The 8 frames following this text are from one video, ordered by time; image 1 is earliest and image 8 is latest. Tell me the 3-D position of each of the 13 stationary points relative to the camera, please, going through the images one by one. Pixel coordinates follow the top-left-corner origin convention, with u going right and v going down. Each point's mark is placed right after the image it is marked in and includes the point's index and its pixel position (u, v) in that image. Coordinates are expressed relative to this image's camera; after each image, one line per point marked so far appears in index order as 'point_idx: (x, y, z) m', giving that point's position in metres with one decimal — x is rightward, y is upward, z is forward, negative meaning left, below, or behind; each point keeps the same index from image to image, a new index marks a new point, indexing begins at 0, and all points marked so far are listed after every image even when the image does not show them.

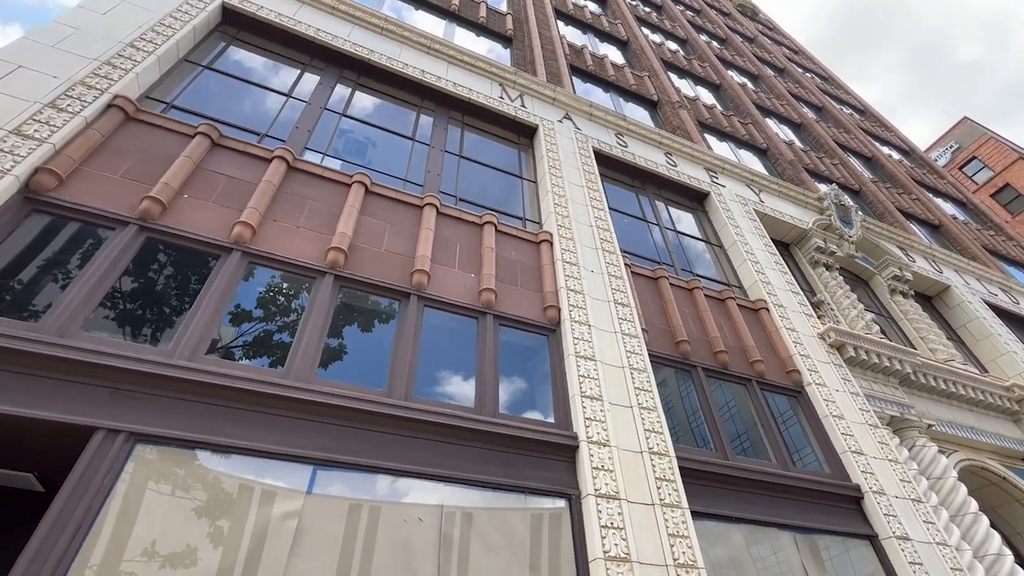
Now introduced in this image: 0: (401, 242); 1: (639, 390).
0: (-1.8, +0.7, +7.7) m
1: (+1.9, -1.5, +7.3) m
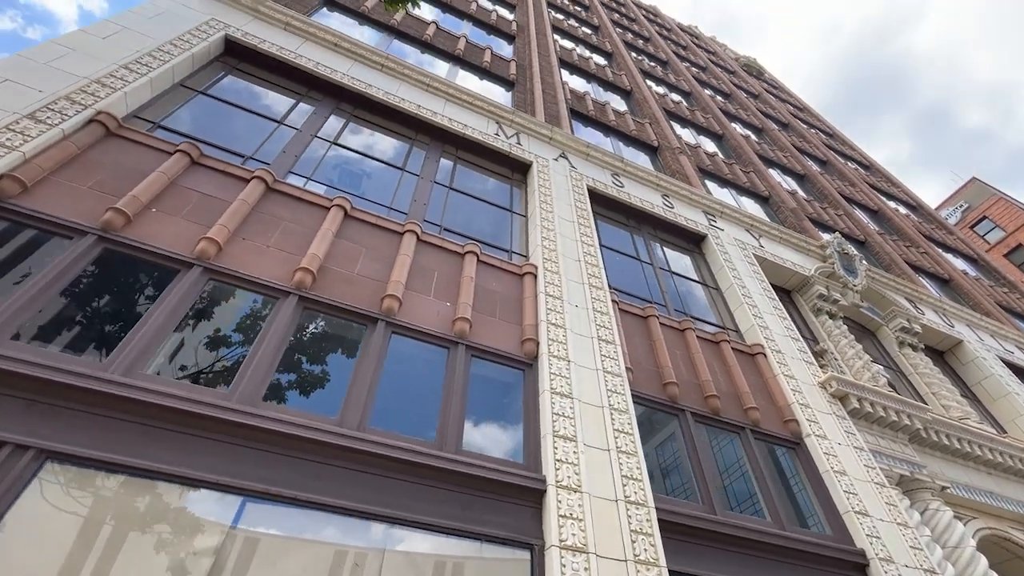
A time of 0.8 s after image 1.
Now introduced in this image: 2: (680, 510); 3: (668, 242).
0: (-2.1, +0.3, +7.4) m
1: (+1.5, -2.0, +6.8) m
2: (+2.3, -3.0, +6.7) m
3: (+4.2, +1.2, +13.1) m
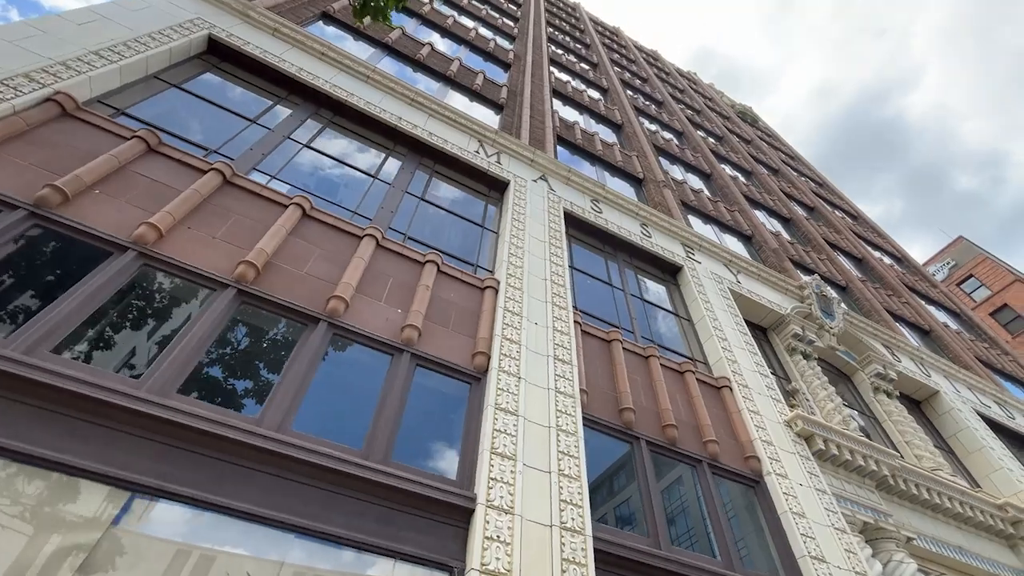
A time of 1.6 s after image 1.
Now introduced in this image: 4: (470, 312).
0: (-2.8, +0.3, +7.2) m
1: (+0.6, -2.2, +6.5) m
2: (+1.4, -3.3, +6.3) m
3: (+3.5, +0.5, +13.0) m
4: (-0.7, -0.4, +8.1) m
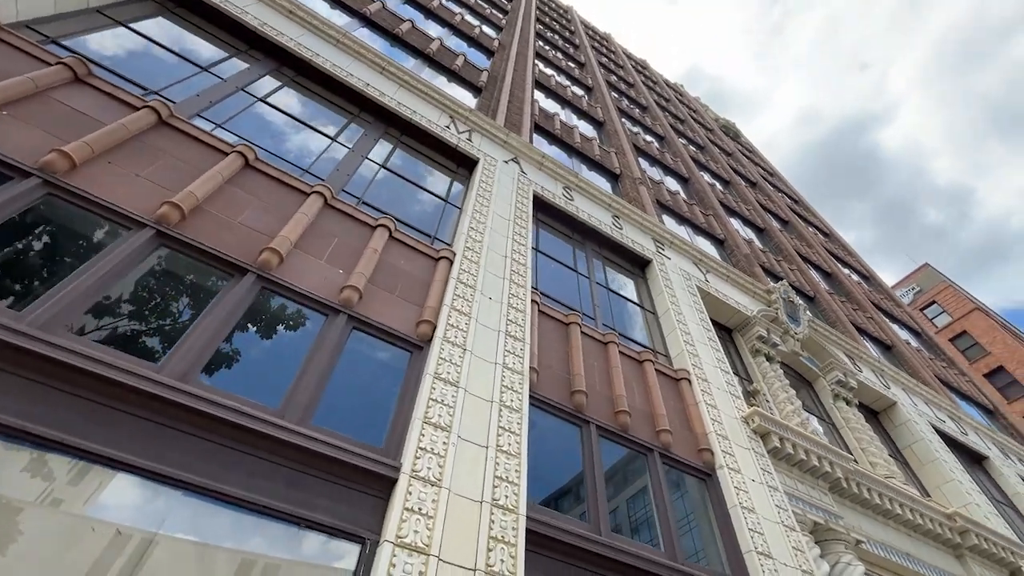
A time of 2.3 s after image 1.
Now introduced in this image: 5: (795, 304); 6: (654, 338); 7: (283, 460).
0: (-3.4, +0.9, +6.7) m
1: (-0.1, -1.8, +6.1) m
2: (+0.6, -2.9, +5.9) m
3: (+2.6, +0.7, +12.7) m
4: (-1.4, +0.1, +7.6) m
5: (+9.2, -0.5, +15.9) m
6: (+3.2, -1.1, +11.1) m
7: (-2.2, -1.7, +4.8) m
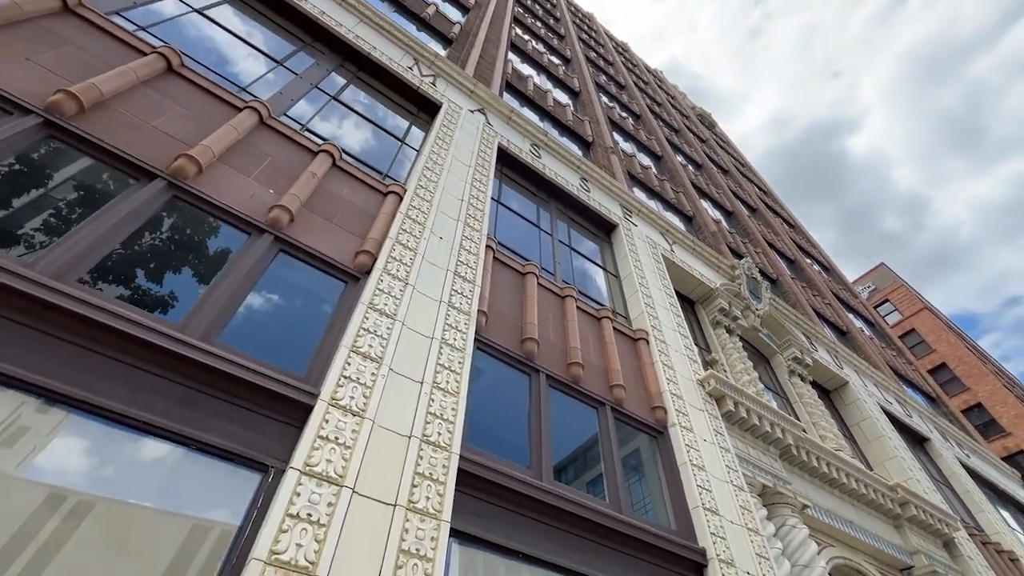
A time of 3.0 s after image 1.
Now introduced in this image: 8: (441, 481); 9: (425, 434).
0: (-4.0, +2.0, +6.0) m
1: (-0.8, -0.9, +5.6) m
2: (-0.1, -2.0, +5.5) m
3: (+1.6, +1.6, +12.3) m
4: (-2.1, +1.1, +7.0) m
5: (+8.0, +0.2, +15.9) m
6: (+2.3, -0.3, +10.8) m
7: (-2.8, -0.8, +4.2) m
8: (-0.7, -1.8, +4.7) m
9: (-0.9, -1.5, +4.9) m
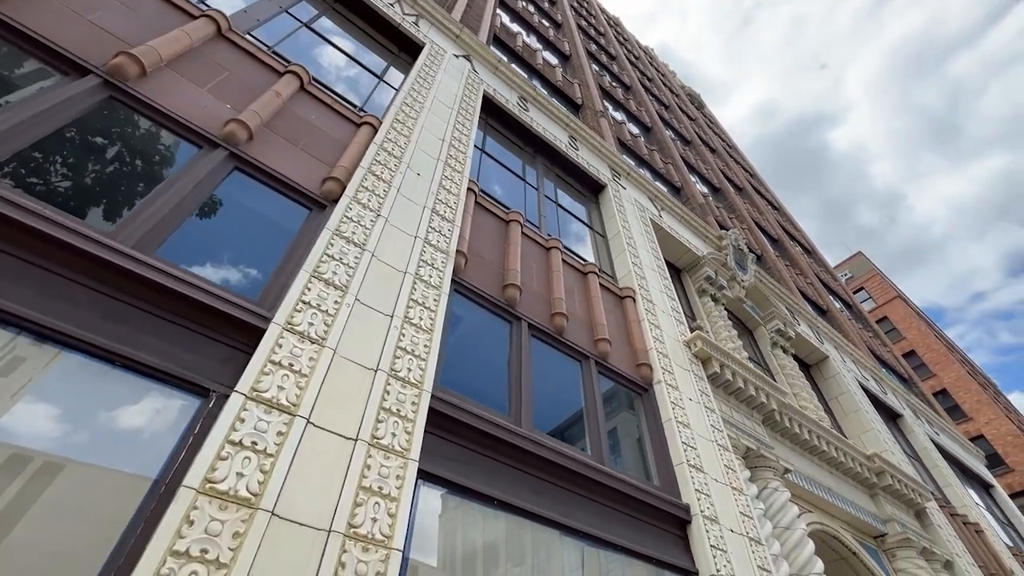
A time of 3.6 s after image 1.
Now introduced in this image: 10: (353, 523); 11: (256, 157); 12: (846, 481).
0: (-4.2, +2.8, +5.3) m
1: (-1.0, -0.2, +5.1) m
2: (-0.4, -1.3, +5.1) m
3: (+1.3, +2.6, +11.8) m
4: (-2.3, +1.9, +6.4) m
5: (+7.5, +1.1, +15.7) m
6: (+1.9, +0.6, +10.4) m
7: (-3.0, 0.0, +3.6) m
8: (-0.9, -1.1, +4.2) m
9: (-1.1, -0.7, +4.4) m
10: (-1.1, -1.6, +3.4) m
11: (-2.8, +1.4, +5.3) m
12: (+7.6, -4.4, +11.1) m
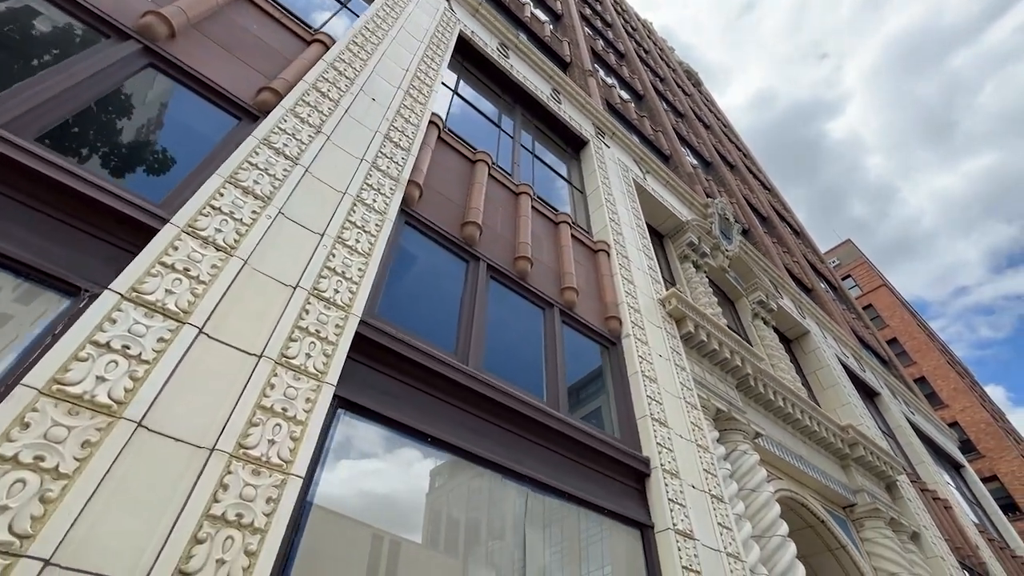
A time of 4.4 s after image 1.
0: (-4.6, +3.7, +4.6) m
1: (-1.5, +0.6, +4.6) m
2: (-0.9, -0.6, +4.6) m
3: (+0.7, +3.5, +11.2) m
4: (-2.8, +2.8, +5.8) m
5: (+6.8, +2.1, +15.3) m
6: (+1.3, +1.5, +9.9) m
7: (-3.4, +0.7, +3.1) m
8: (-1.4, -0.4, +3.8) m
9: (-1.6, 0.0, +4.0) m
10: (-1.6, -0.9, +2.9) m
11: (-3.2, +2.2, +4.7) m
12: (+6.9, -3.6, +11.0) m
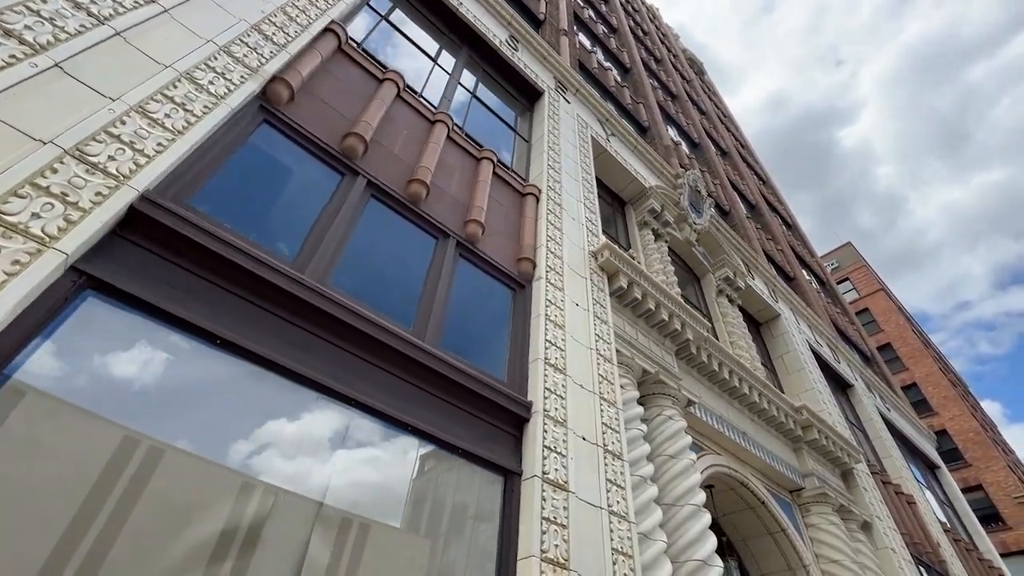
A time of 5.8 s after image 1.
0: (-5.7, +4.8, +3.9) m
1: (-2.8, +1.5, +4.0) m
2: (-2.3, +0.4, +4.0) m
3: (-0.4, +4.5, +10.5) m
4: (-4.0, +3.8, +5.1) m
5: (+5.7, +2.8, +14.6) m
6: (+0.1, +2.4, +9.2) m
7: (-4.7, +1.7, +2.4) m
8: (-2.7, +0.5, +3.1) m
9: (-2.9, +0.9, +3.3) m
10: (-3.0, 0.0, +2.3) m
11: (-4.4, +3.3, +4.0) m
12: (+5.4, -3.0, +10.3) m
